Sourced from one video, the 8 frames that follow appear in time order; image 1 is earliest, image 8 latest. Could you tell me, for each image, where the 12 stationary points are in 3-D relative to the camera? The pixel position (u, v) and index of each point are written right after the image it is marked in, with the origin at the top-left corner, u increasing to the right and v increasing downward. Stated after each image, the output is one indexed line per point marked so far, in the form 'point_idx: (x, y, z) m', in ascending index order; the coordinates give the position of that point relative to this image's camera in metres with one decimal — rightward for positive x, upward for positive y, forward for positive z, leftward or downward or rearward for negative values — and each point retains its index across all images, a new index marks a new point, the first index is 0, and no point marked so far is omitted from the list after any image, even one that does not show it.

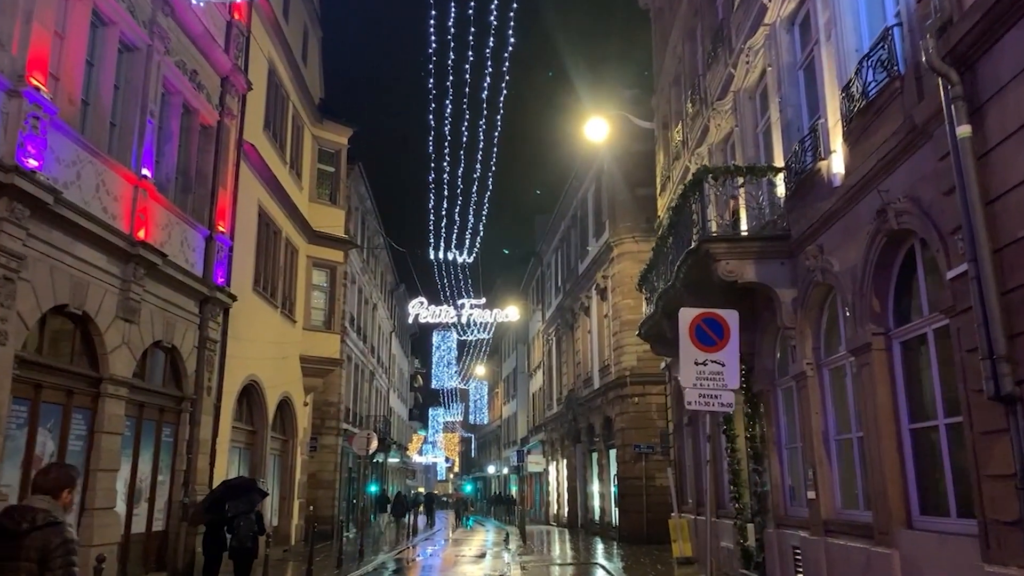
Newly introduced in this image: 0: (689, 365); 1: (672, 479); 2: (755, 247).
0: (+1.8, -0.8, +8.1) m
1: (+3.5, -4.1, +17.7) m
2: (+3.2, +0.5, +10.6) m
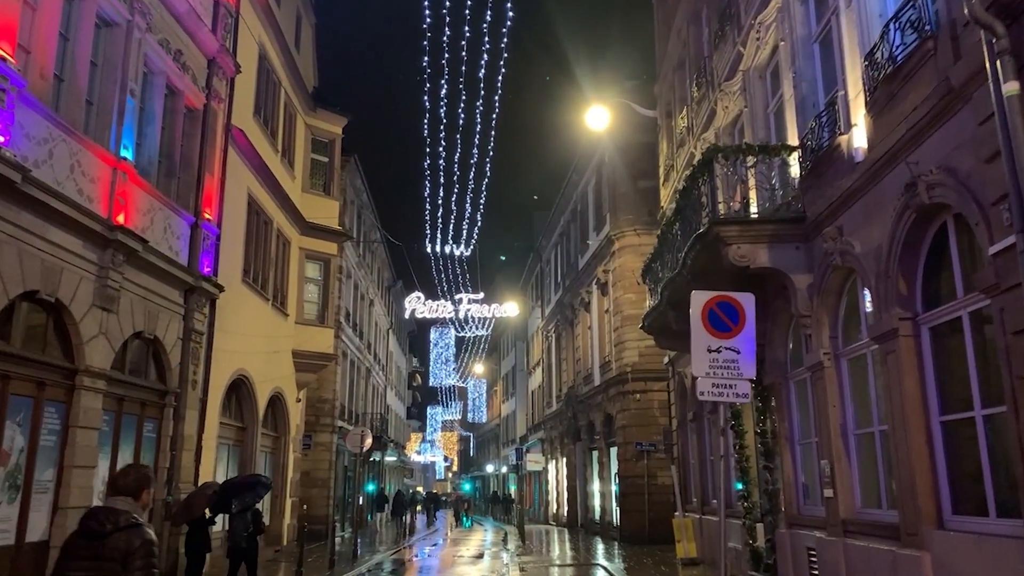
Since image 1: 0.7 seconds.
0: (+1.8, -0.6, +7.5) m
1: (+3.4, -4.0, +17.1) m
2: (+3.1, +0.7, +10.0) m
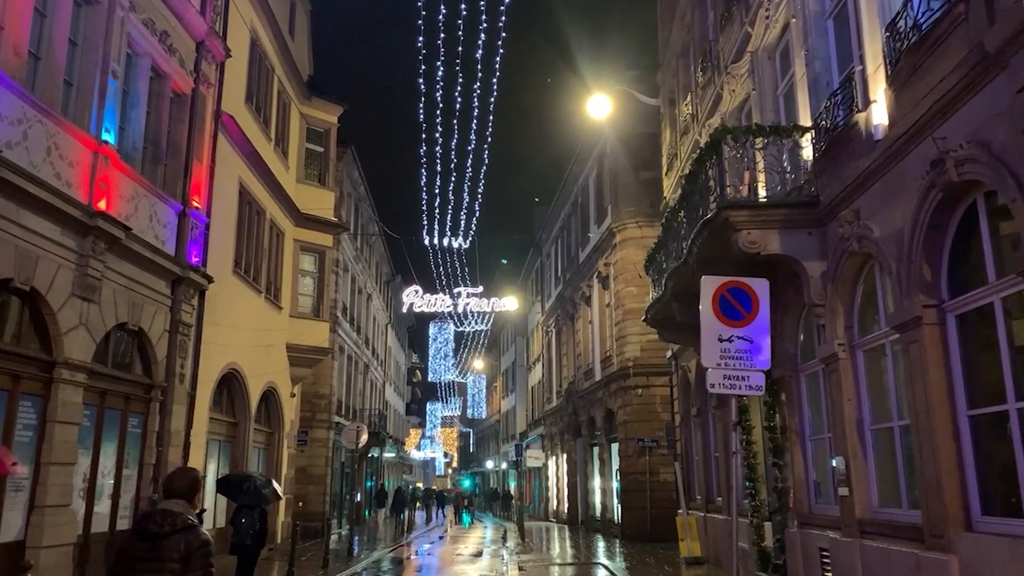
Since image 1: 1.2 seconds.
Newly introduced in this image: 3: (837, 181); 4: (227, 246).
0: (+1.7, -0.5, +7.0) m
1: (+3.4, -3.8, +16.6) m
2: (+3.1, +0.8, +9.5) m
3: (+3.6, +1.2, +8.9) m
4: (-5.7, +0.8, +16.2) m
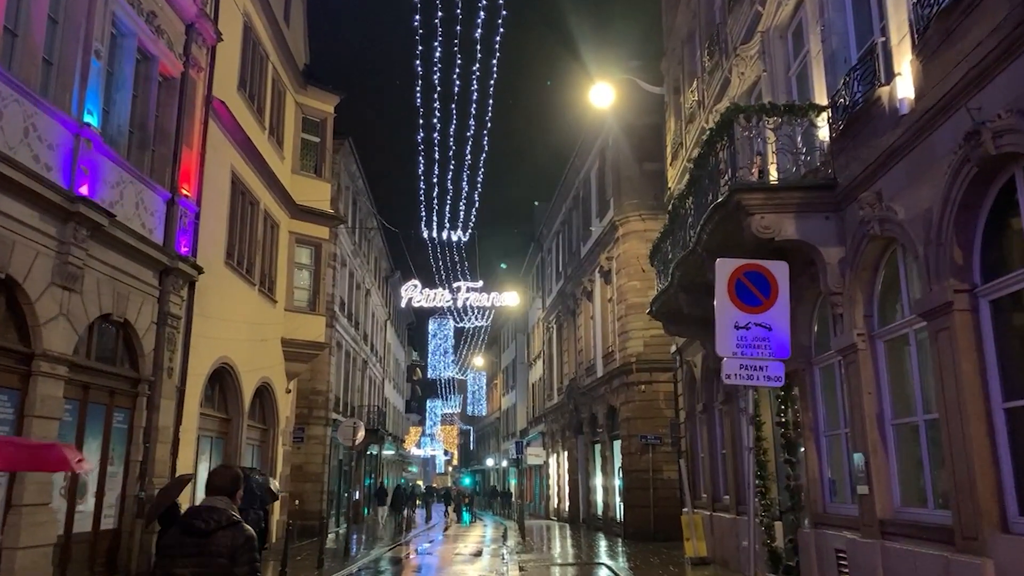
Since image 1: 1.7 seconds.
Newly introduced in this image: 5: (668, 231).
0: (+1.7, -0.3, +6.5) m
1: (+3.4, -3.6, +16.1) m
2: (+3.1, +1.0, +9.0) m
3: (+3.6, +1.3, +8.4) m
4: (-5.7, +1.0, +15.7) m
5: (+2.6, +0.9, +13.6) m
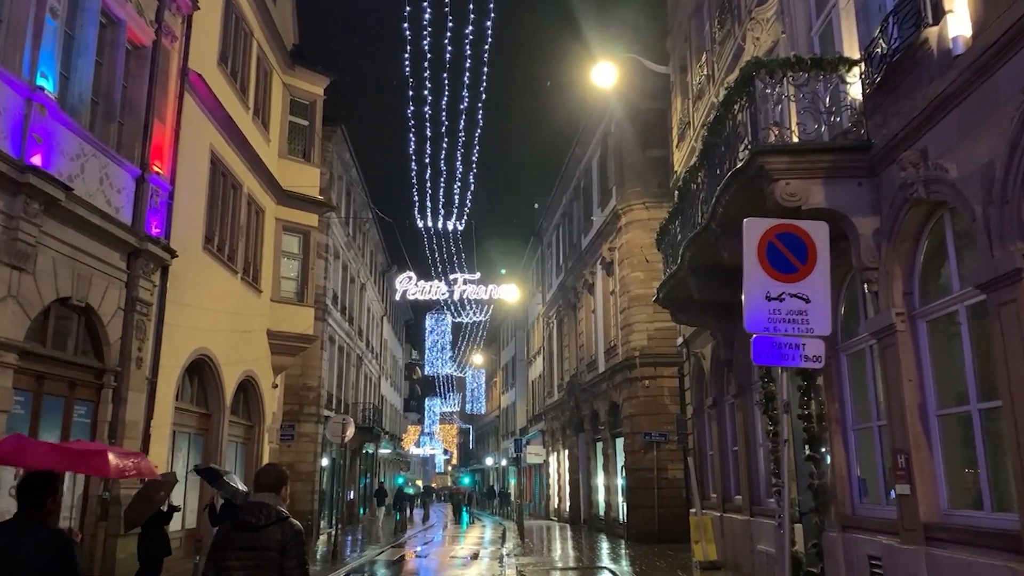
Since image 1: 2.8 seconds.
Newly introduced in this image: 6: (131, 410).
0: (+1.7, -0.1, +5.5) m
1: (+3.4, -3.4, +15.2) m
2: (+3.1, +1.2, +8.0) m
3: (+3.5, +1.6, +7.5) m
4: (-5.7, +1.2, +14.8) m
5: (+2.5, +1.2, +12.6) m
6: (-5.7, -1.8, +12.1) m
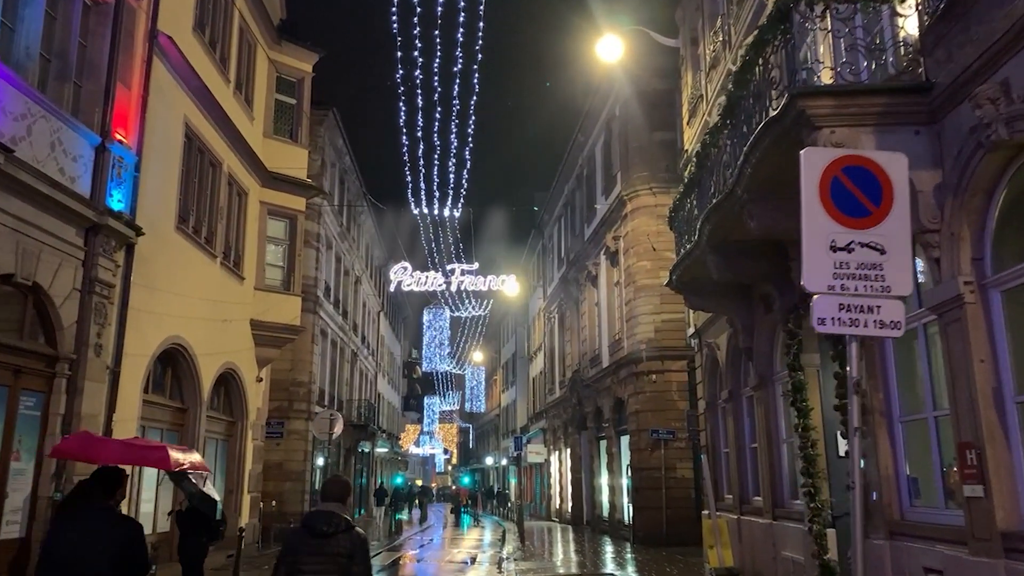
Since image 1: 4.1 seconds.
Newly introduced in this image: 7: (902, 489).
0: (+1.7, +0.2, +4.4) m
1: (+3.4, -3.1, +14.0) m
2: (+3.0, +1.5, +6.9) m
3: (+3.5, +1.8, +6.3) m
4: (-5.7, +1.5, +13.6) m
5: (+2.5, +1.5, +11.4) m
6: (-5.7, -1.5, +10.9) m
7: (+3.8, -2.0, +8.0) m
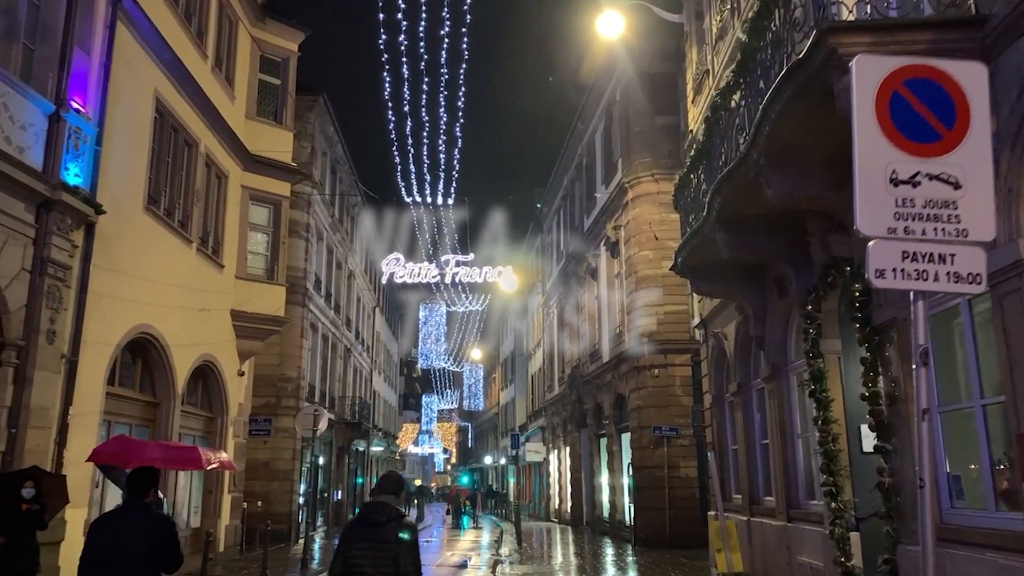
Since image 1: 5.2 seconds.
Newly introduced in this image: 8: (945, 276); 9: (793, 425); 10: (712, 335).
0: (+1.5, +0.4, +3.4) m
1: (+3.3, -2.9, +13.0) m
2: (+2.9, +1.8, +5.9) m
3: (+3.4, +2.1, +5.3) m
4: (-5.9, +1.8, +12.6) m
5: (+2.4, +1.7, +10.5) m
6: (-5.8, -1.3, +10.0) m
7: (+3.7, -1.7, +7.0) m
8: (+1.8, +0.1, +3.4) m
9: (+3.8, -1.8, +10.9) m
10: (+3.7, -0.9, +15.2) m
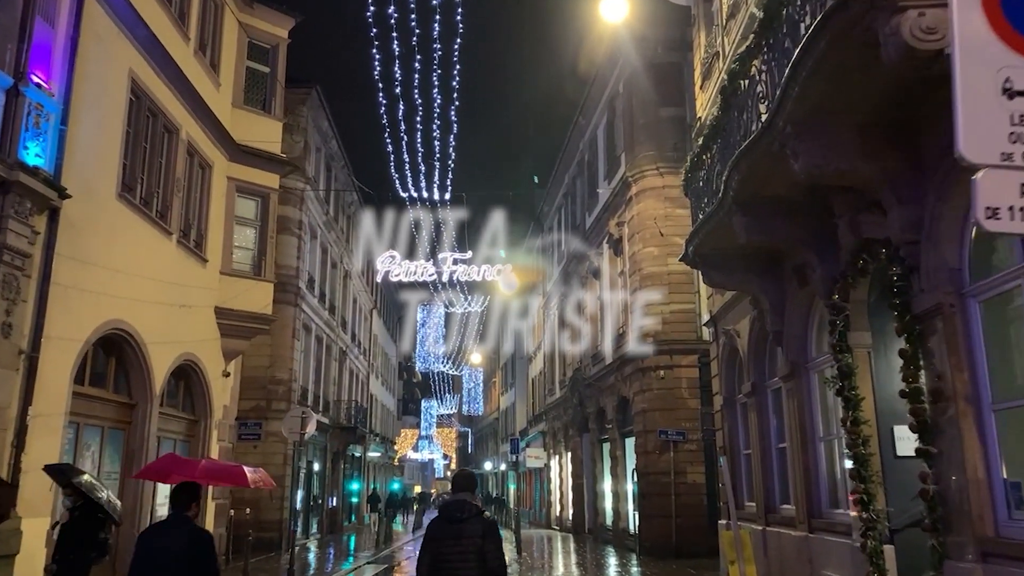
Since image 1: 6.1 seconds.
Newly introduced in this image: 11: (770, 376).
0: (+1.5, +0.6, +2.6) m
1: (+3.2, -2.7, +12.2) m
2: (+2.9, +1.9, +5.1) m
3: (+3.3, +2.2, +4.5) m
4: (-5.9, +1.9, +11.8) m
5: (+2.4, +1.8, +9.6) m
6: (-5.8, -1.2, +9.1) m
7: (+3.7, -1.6, +6.2) m
8: (+1.8, +0.2, +2.5) m
9: (+3.8, -1.7, +10.1) m
10: (+3.7, -0.8, +14.3) m
11: (+3.8, -1.3, +12.1) m
